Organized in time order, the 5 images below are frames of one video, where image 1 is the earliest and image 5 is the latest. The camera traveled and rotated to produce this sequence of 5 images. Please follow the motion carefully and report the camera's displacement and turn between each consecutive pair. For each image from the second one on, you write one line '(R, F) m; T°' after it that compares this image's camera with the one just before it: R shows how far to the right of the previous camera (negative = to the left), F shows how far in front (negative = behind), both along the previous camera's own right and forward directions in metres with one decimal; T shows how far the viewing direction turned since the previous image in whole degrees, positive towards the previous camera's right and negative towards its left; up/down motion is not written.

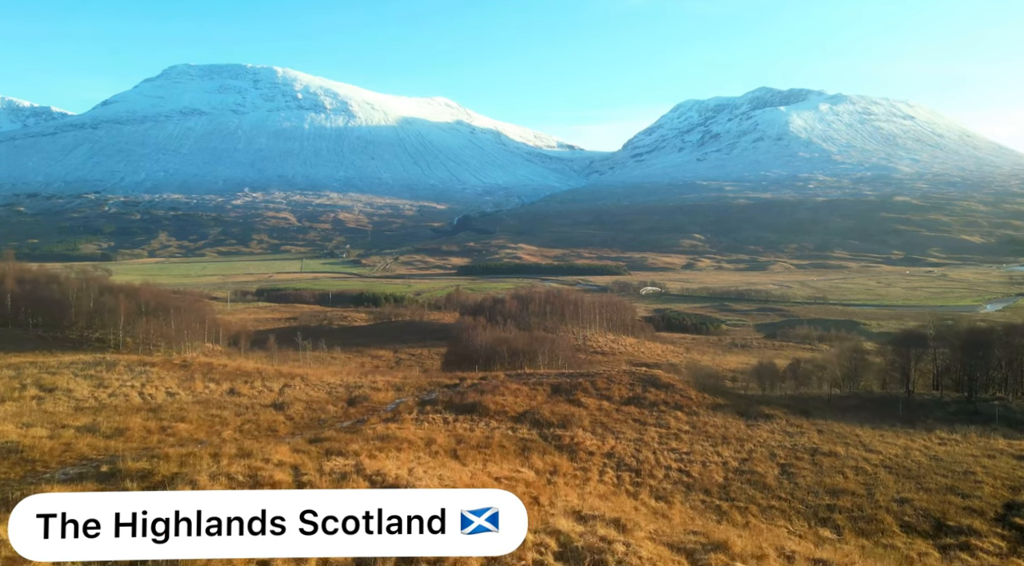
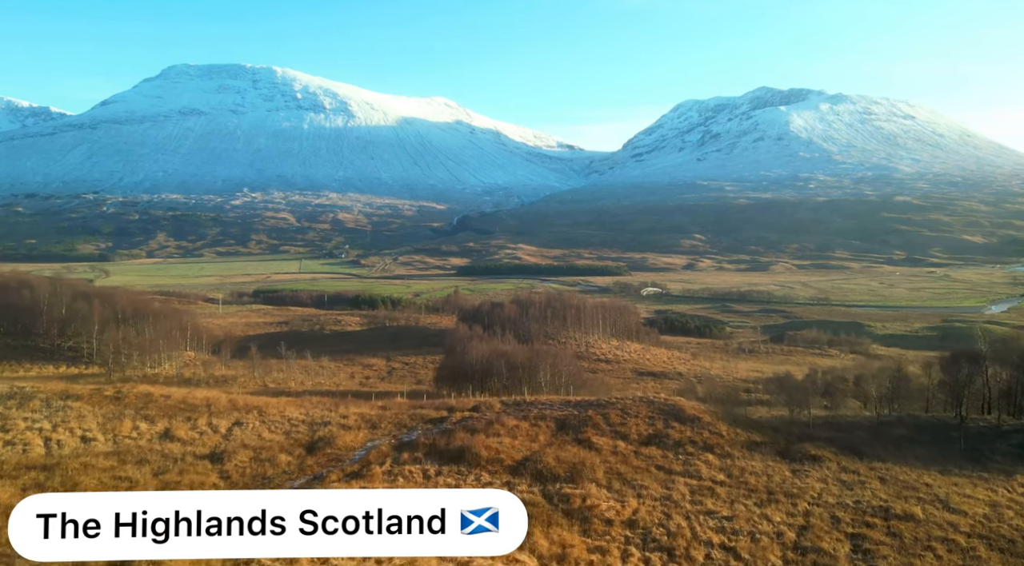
(0.0, +1.7) m; 0°
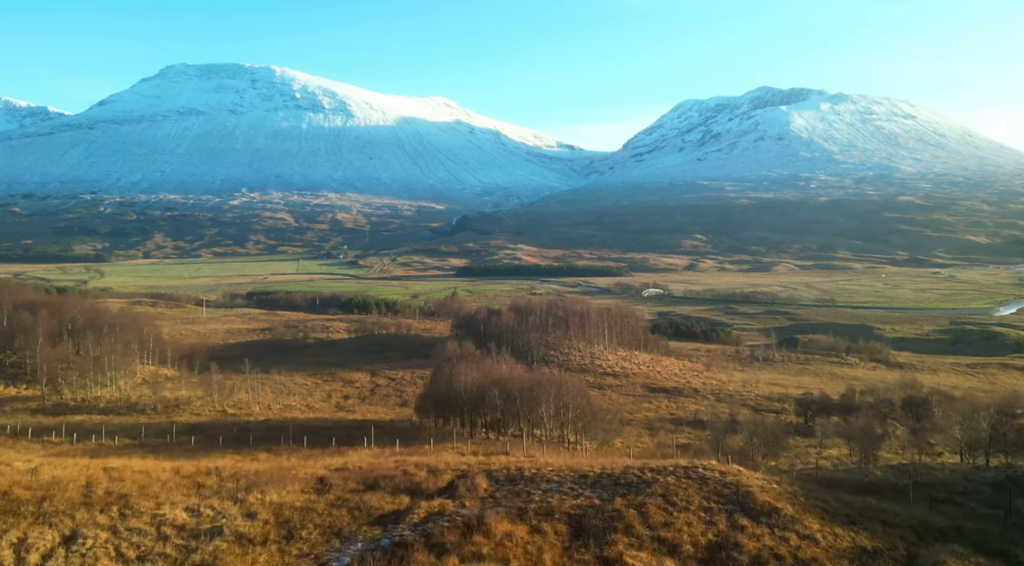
(+0.1, +3.0) m; 0°
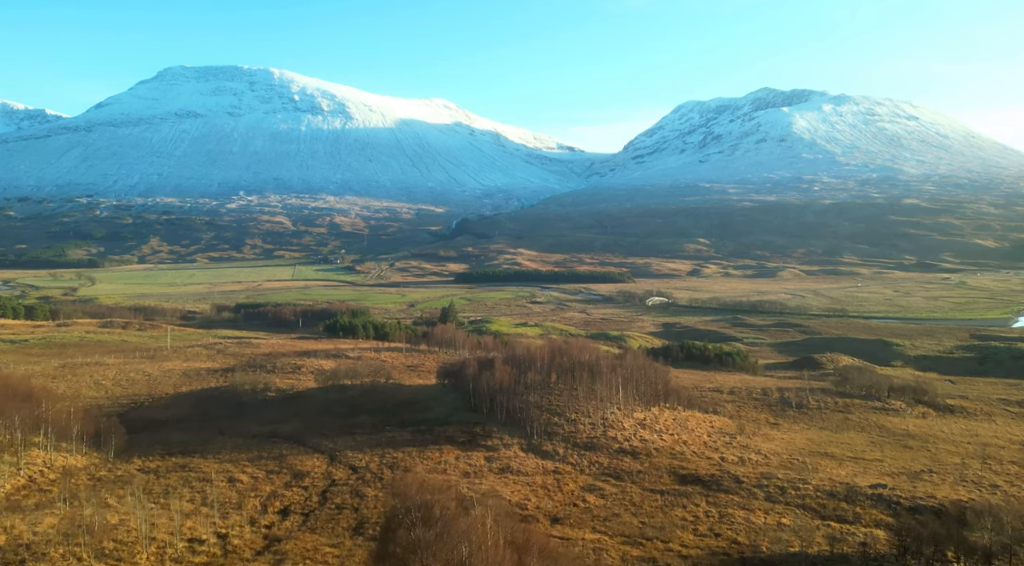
(+0.2, +5.7) m; 0°
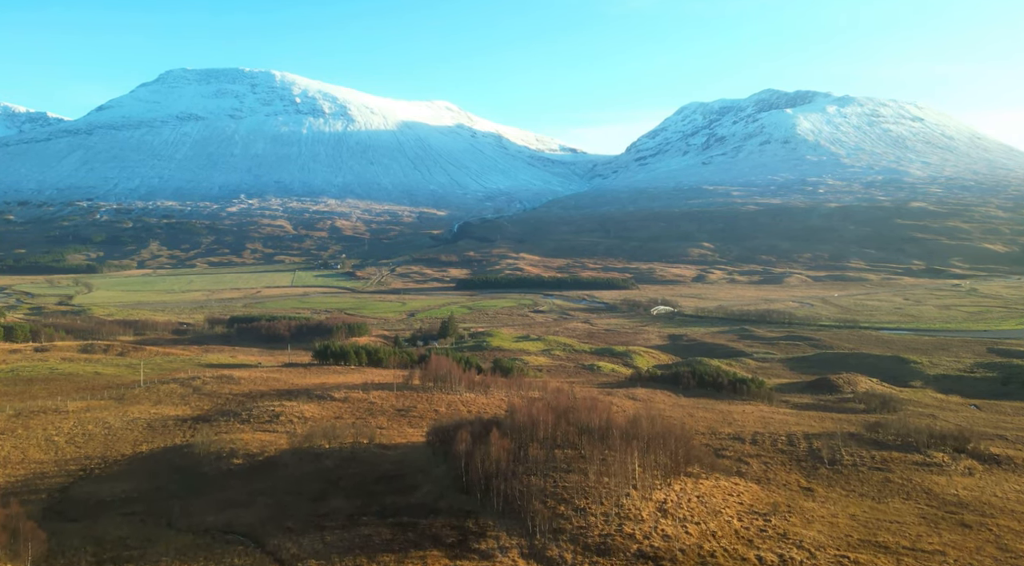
(+0.1, +3.9) m; 0°
